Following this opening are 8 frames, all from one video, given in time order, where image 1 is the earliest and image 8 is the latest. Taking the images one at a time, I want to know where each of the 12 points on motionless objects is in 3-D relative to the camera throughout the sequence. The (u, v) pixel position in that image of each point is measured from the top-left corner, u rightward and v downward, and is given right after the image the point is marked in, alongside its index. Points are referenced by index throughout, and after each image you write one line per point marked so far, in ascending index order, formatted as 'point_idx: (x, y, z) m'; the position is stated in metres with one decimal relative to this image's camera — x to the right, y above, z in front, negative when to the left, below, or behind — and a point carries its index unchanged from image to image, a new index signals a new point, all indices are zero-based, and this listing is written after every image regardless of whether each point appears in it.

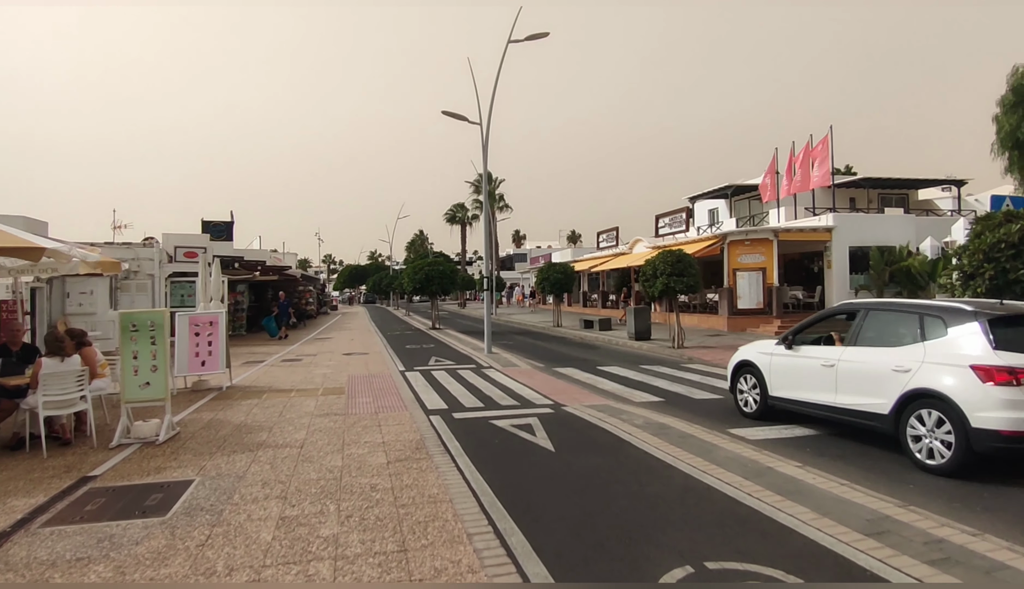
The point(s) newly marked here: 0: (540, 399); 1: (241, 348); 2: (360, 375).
0: (+0.4, -1.6, +9.7) m
1: (-7.9, -1.6, +18.8) m
2: (-2.9, -1.6, +12.4) m
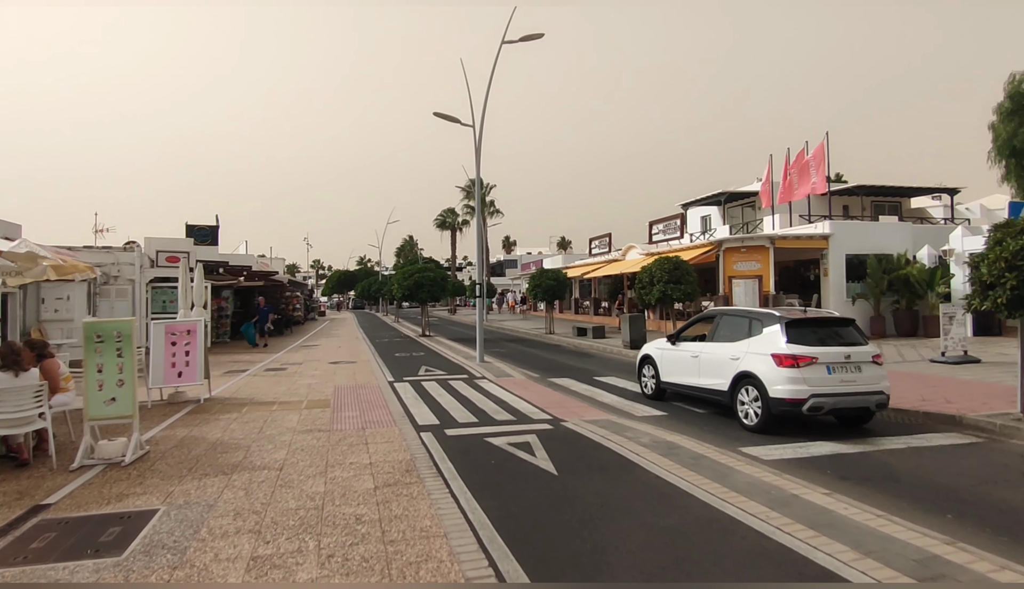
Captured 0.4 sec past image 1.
0: (+0.4, -1.7, +9.2) m
1: (-8.2, -1.8, +18.2) m
2: (-3.0, -1.7, +11.8) m
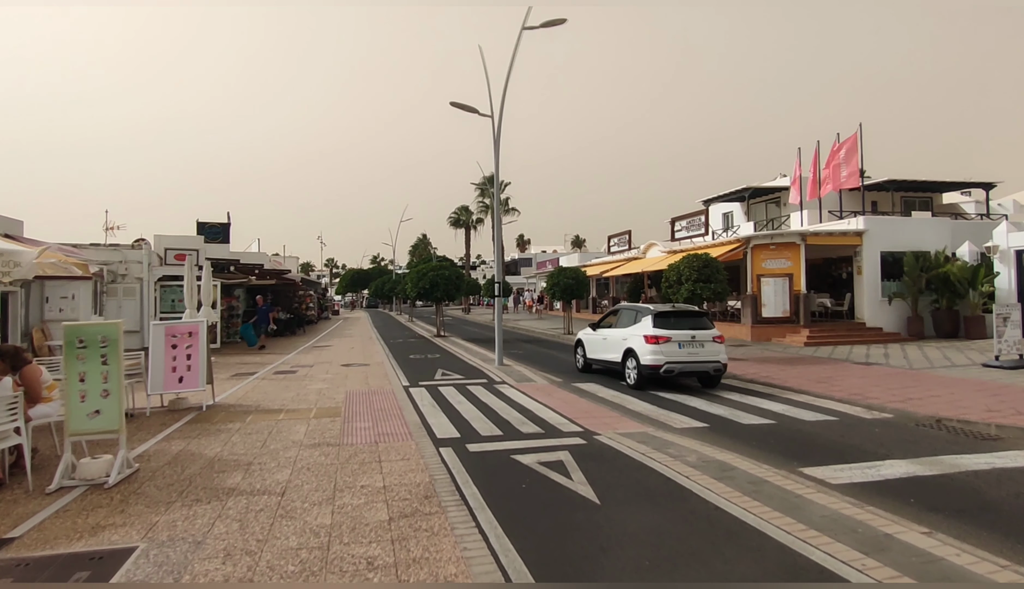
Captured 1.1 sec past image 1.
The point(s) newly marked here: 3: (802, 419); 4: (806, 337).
0: (+0.7, -1.7, +8.4) m
1: (-7.6, -1.7, +17.5) m
2: (-2.6, -1.7, +11.1) m
3: (+4.3, -1.8, +9.4) m
4: (+9.0, -1.3, +19.6) m
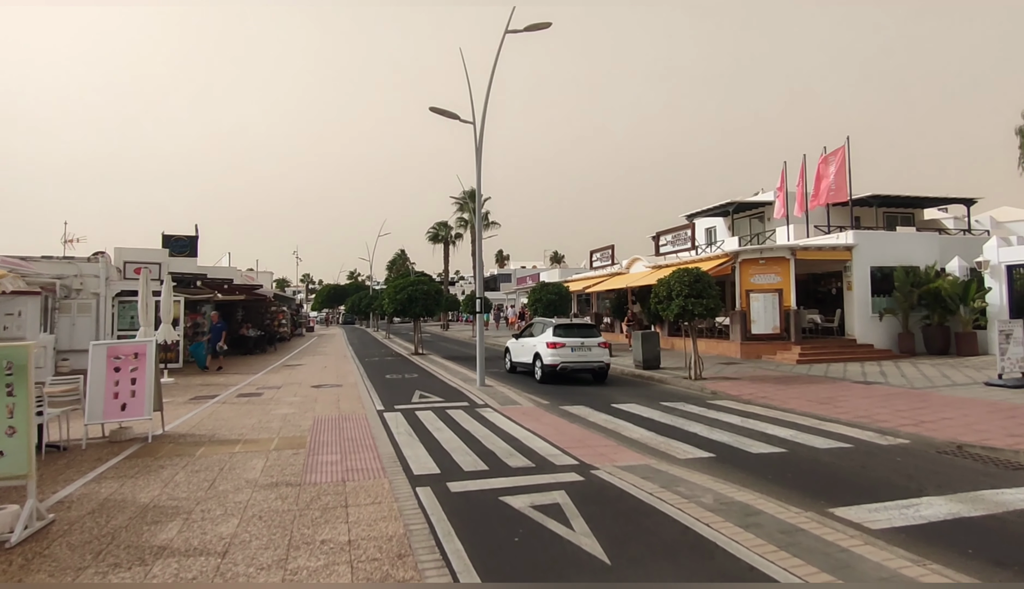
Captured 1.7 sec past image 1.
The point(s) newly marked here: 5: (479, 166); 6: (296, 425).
0: (+0.6, -1.9, +7.5) m
1: (-8.1, -2.2, +16.3) m
2: (-2.9, -2.0, +10.1) m
3: (+4.1, -2.0, +8.6) m
4: (+8.5, -1.8, +18.9) m
5: (-0.8, +2.9, +14.4) m
6: (-3.3, -2.0, +9.7) m
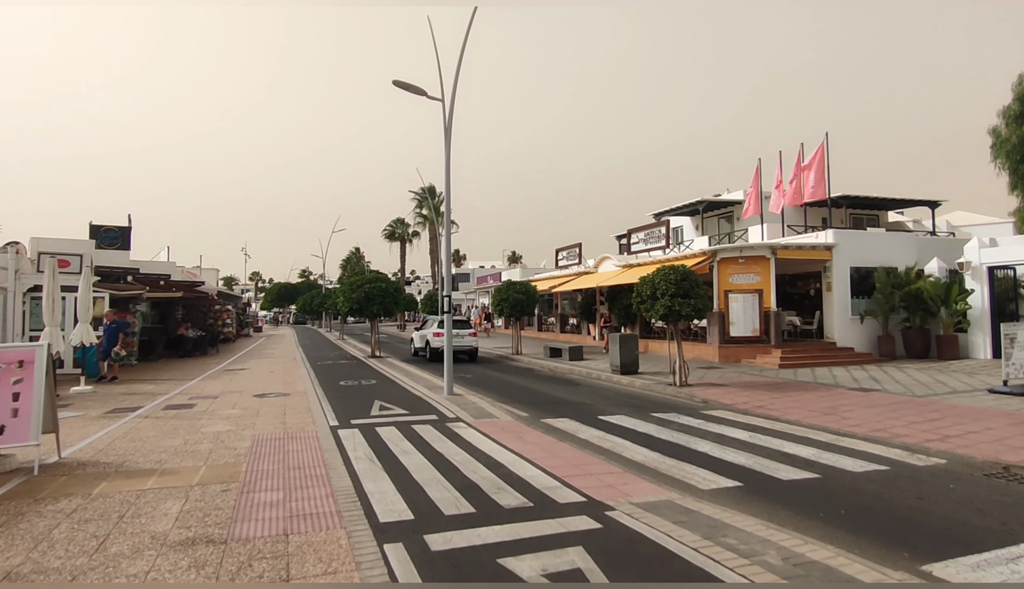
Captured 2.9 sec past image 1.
0: (+0.5, -1.9, +6.1) m
1: (-8.8, -2.1, +14.3) m
2: (-3.2, -1.9, +8.4) m
3: (+3.9, -2.0, +7.4) m
4: (+7.5, -1.8, +18.0) m
5: (-1.3, +2.9, +12.9) m
6: (-3.5, -1.9, +8.0) m
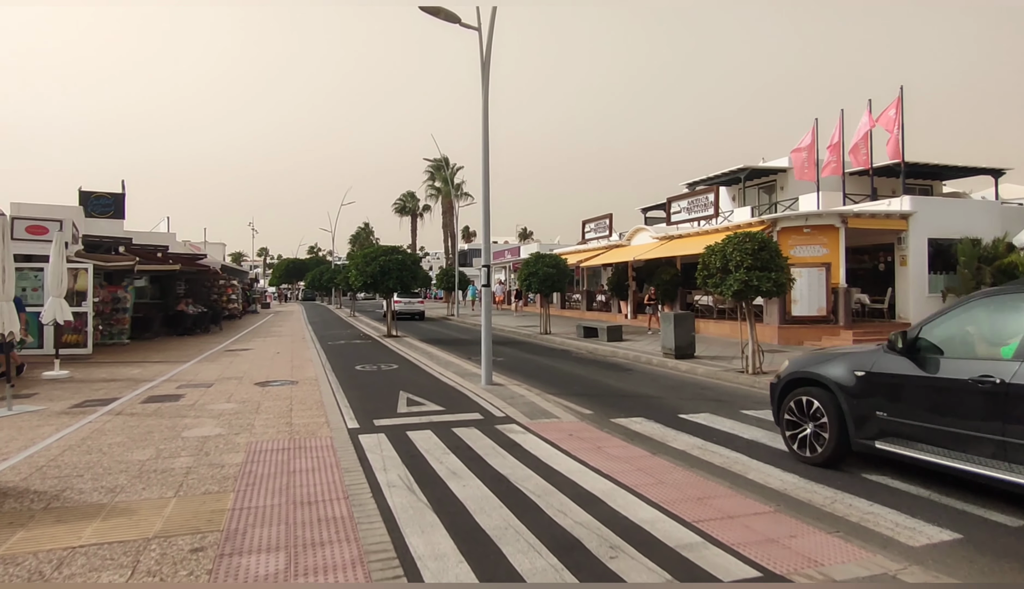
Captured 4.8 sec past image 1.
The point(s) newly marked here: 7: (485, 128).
0: (+1.2, -1.6, +4.0) m
1: (-7.9, -1.5, +12.3) m
2: (-2.4, -1.5, +6.3) m
3: (+4.7, -1.7, +5.3) m
4: (+8.4, -1.1, +15.8) m
5: (-0.4, +3.4, +10.6) m
6: (-2.7, -1.6, +5.9) m
7: (-0.4, +2.7, +10.7) m
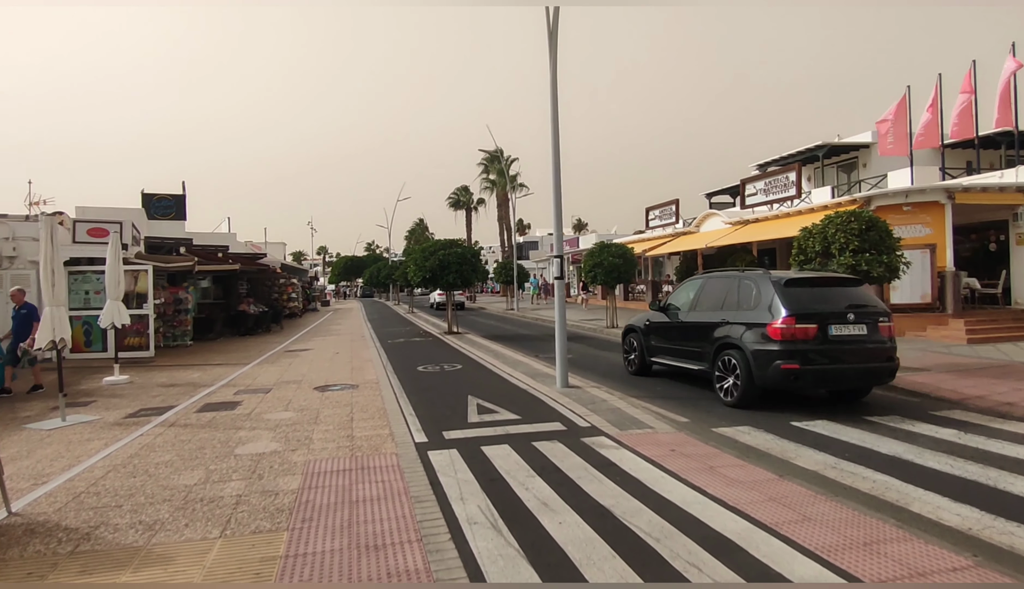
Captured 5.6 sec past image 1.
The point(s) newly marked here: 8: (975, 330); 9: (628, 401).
0: (+1.8, -1.5, +2.9) m
1: (-6.6, -1.5, +11.9) m
2: (-1.5, -1.5, +5.5) m
3: (+5.4, -1.6, +3.9) m
4: (+10.0, -0.8, +14.1) m
5: (+0.6, +3.5, +9.6) m
6: (-1.9, -1.6, +5.1) m
7: (+0.6, +2.8, +9.7) m
8: (+10.1, -0.8, +14.0) m
9: (+1.5, -1.4, +8.6) m
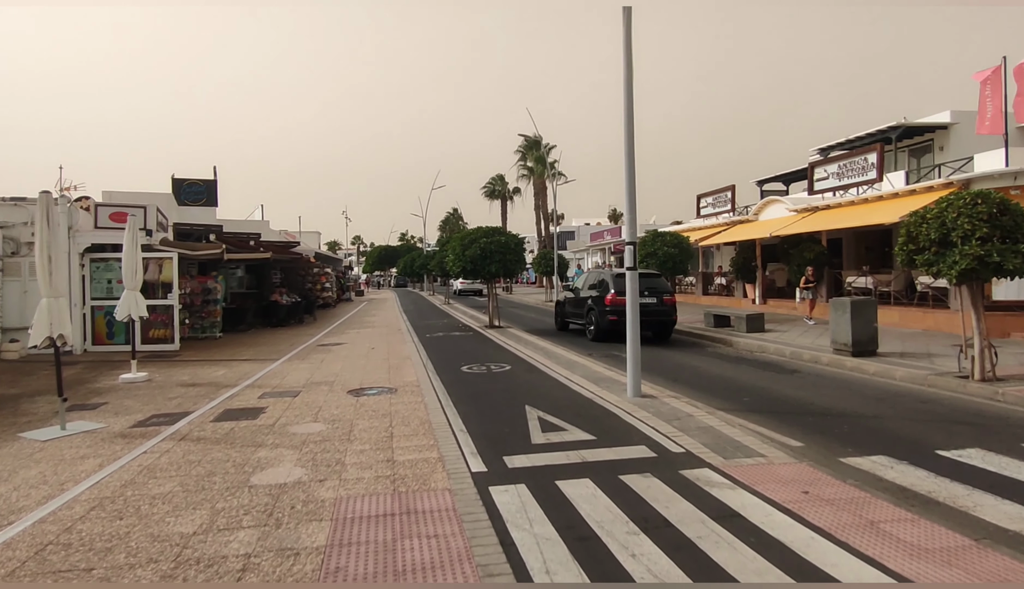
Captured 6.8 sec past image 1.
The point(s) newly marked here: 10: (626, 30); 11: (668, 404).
0: (+2.3, -1.6, +1.5) m
1: (-5.6, -1.3, +10.9) m
2: (-0.9, -1.5, +4.3) m
3: (+5.9, -1.6, +2.3) m
4: (+11.0, -0.7, +12.2) m
5: (+1.5, +3.6, +8.1) m
6: (-1.3, -1.5, +3.9) m
7: (+1.5, +2.9, +8.2) m
8: (+11.2, -0.8, +12.2) m
9: (+2.3, -1.3, +7.1) m
10: (+1.5, +3.6, +8.1) m
11: (+1.9, -1.3, +7.8) m
